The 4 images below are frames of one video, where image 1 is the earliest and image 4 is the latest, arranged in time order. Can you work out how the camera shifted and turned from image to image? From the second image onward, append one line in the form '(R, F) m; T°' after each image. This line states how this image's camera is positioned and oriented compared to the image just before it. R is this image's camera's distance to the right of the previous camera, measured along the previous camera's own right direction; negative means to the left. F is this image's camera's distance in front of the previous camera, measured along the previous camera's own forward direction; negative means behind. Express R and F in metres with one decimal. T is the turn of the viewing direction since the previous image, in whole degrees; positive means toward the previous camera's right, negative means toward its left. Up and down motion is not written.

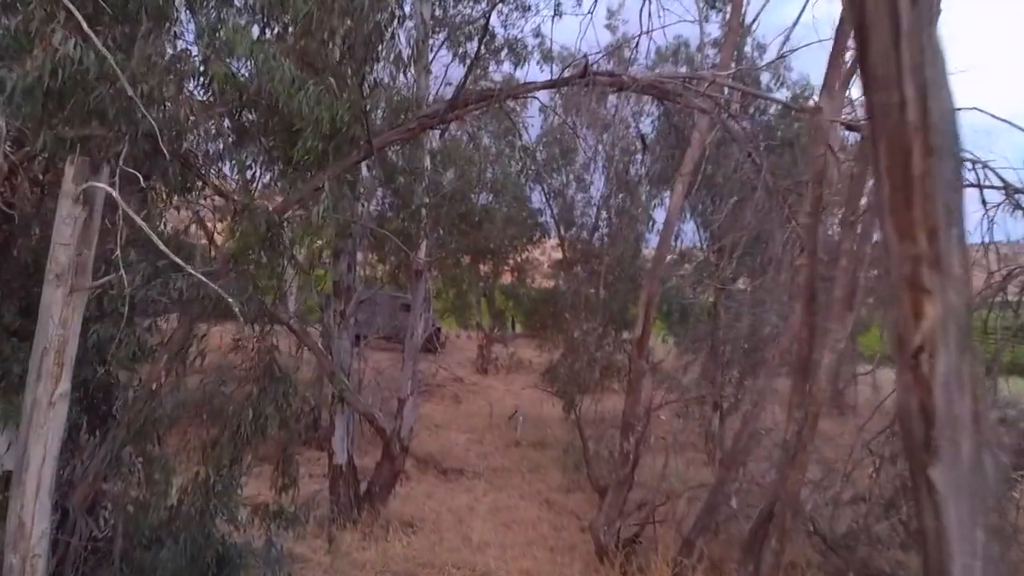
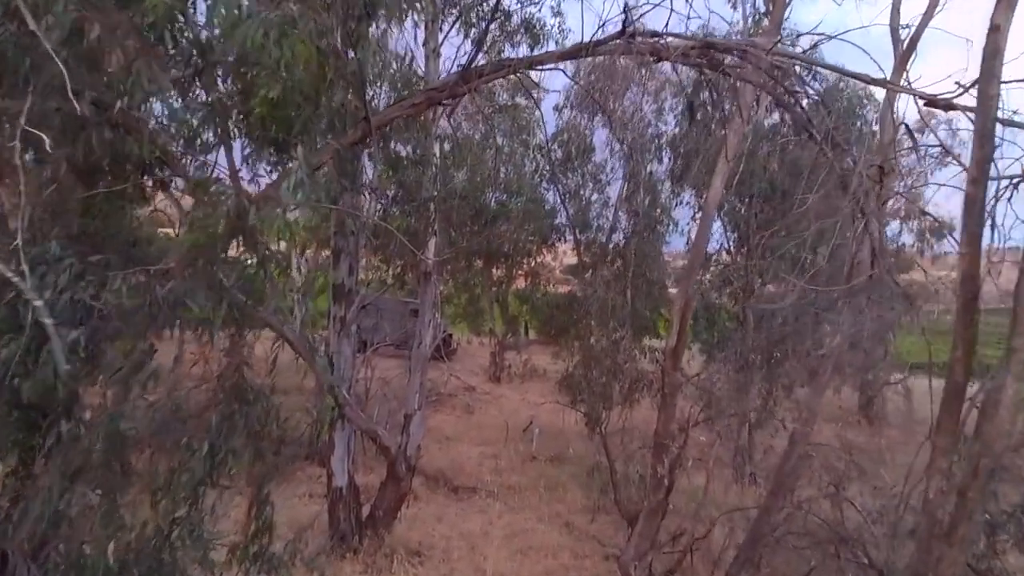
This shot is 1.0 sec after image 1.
(-0.1, +0.8) m; -1°
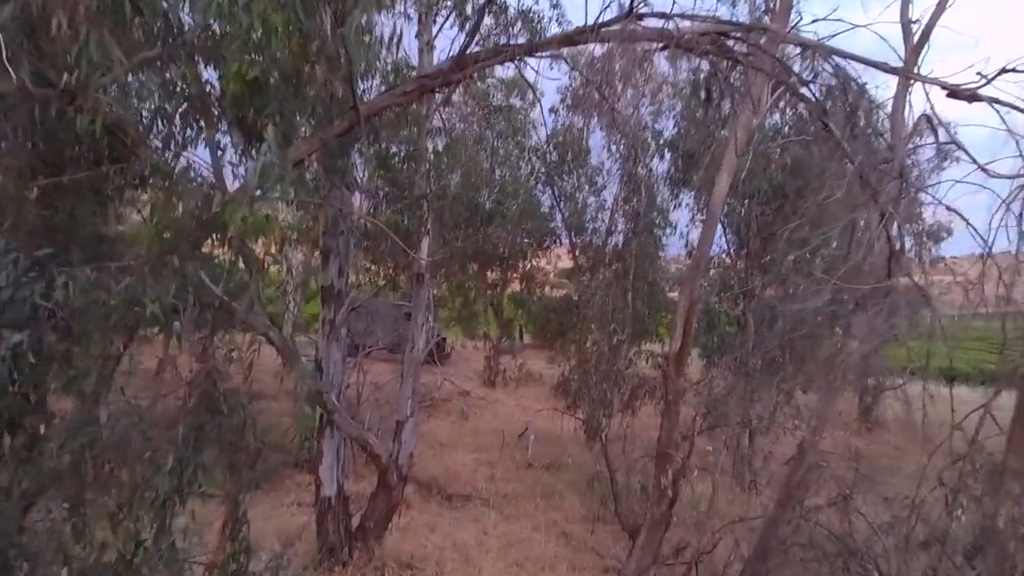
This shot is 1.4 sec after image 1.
(0.0, +0.3) m; 0°
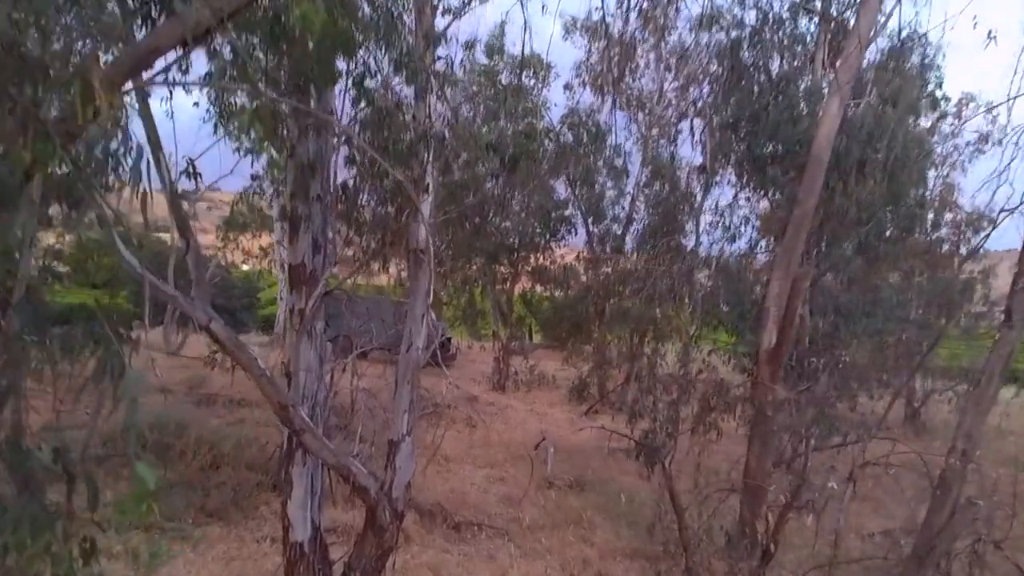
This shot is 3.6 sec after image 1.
(-0.2, +1.8) m; 0°
